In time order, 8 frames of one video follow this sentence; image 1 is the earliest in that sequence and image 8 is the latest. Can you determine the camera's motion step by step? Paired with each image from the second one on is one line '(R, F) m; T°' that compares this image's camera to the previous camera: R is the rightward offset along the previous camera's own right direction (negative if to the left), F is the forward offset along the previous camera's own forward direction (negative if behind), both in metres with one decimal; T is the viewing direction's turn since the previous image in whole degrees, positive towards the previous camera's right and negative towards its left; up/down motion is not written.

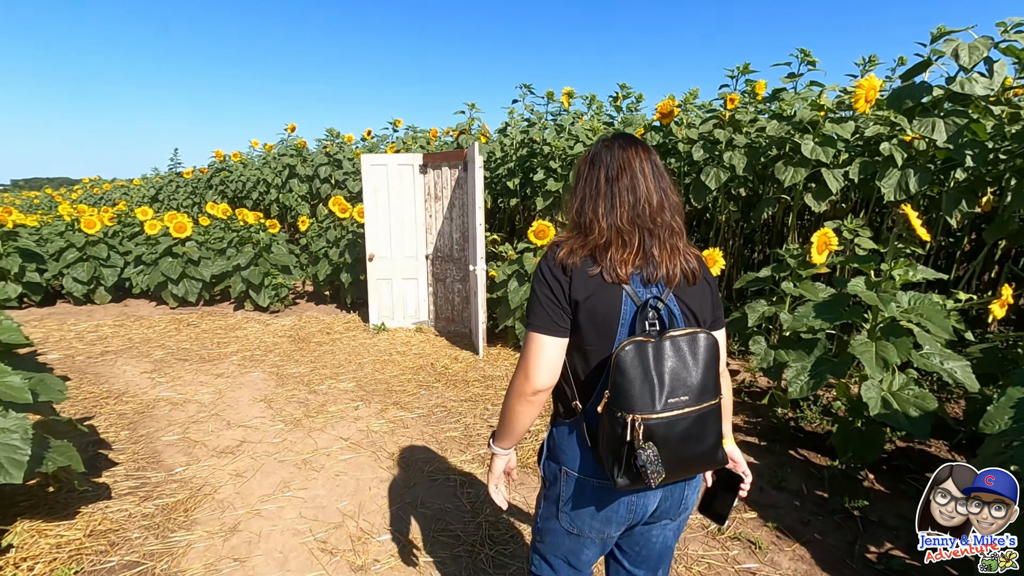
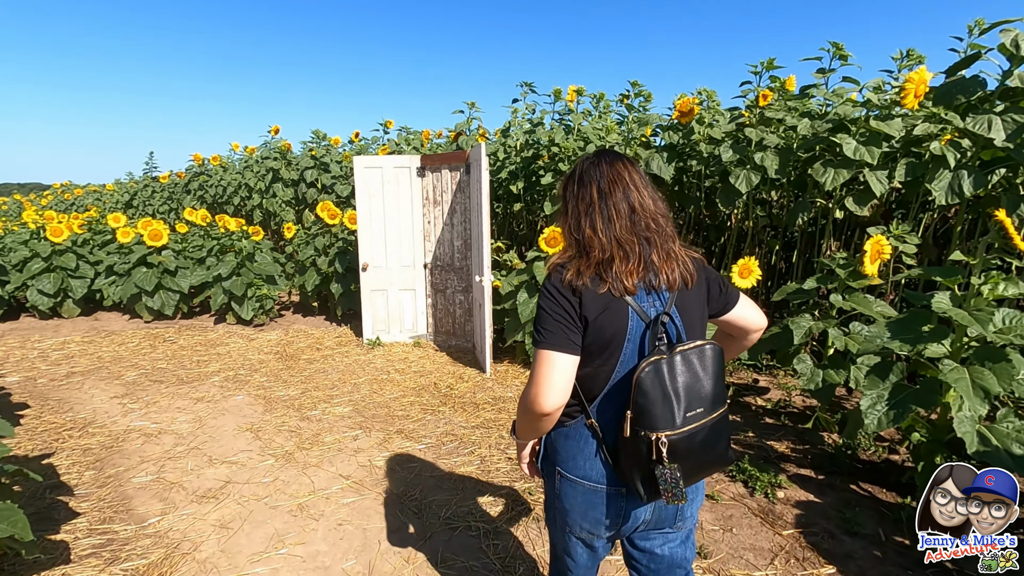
(-0.3, +0.5) m; +2°
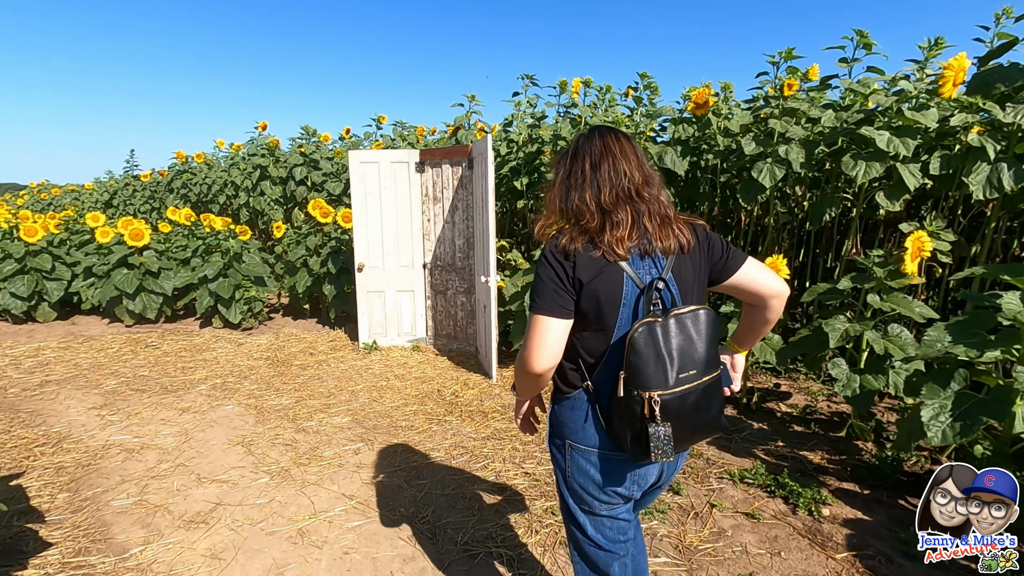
(-0.2, +0.3) m; +1°
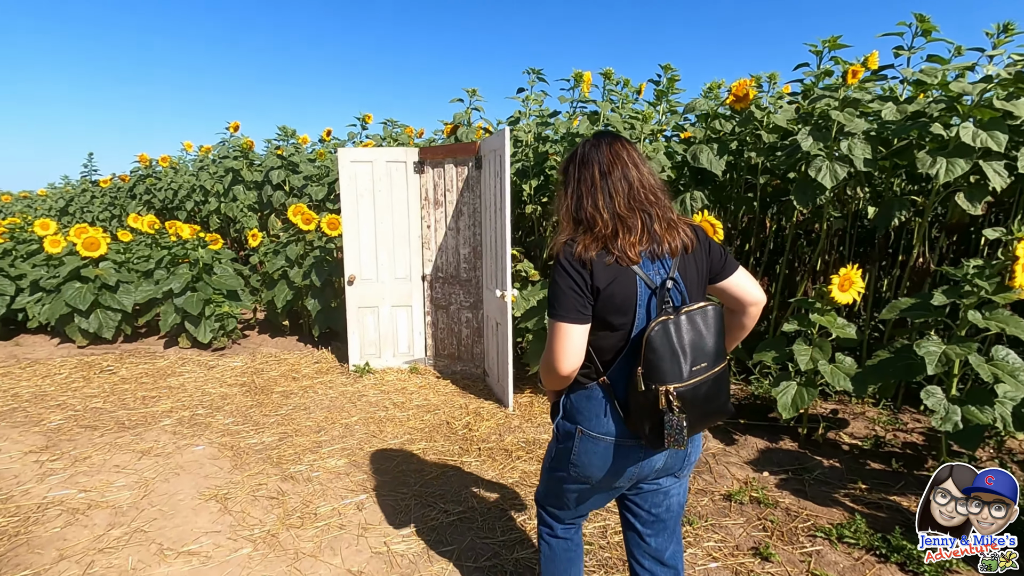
(-0.4, +0.6) m; +3°
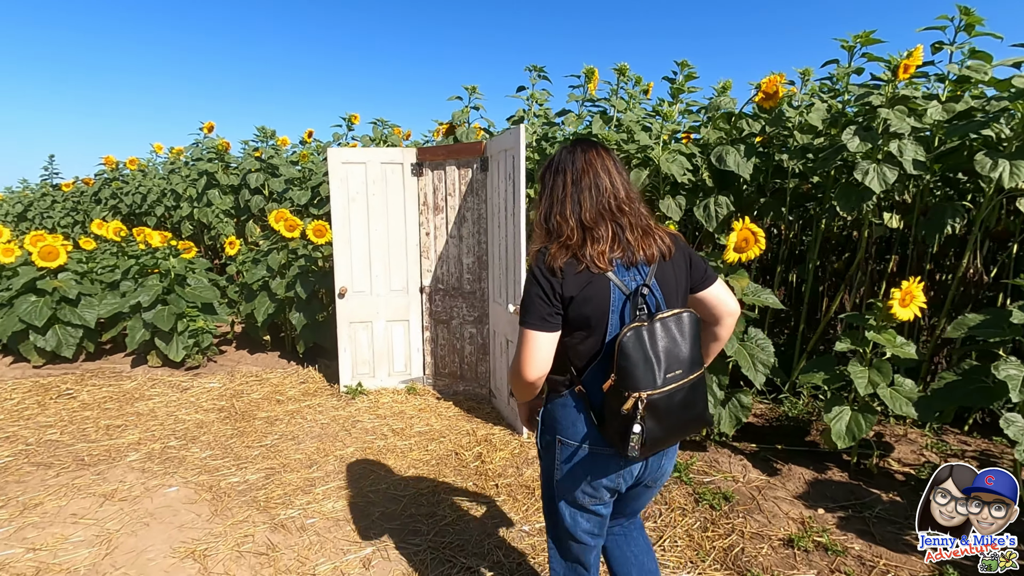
(-0.3, +0.4) m; +2°
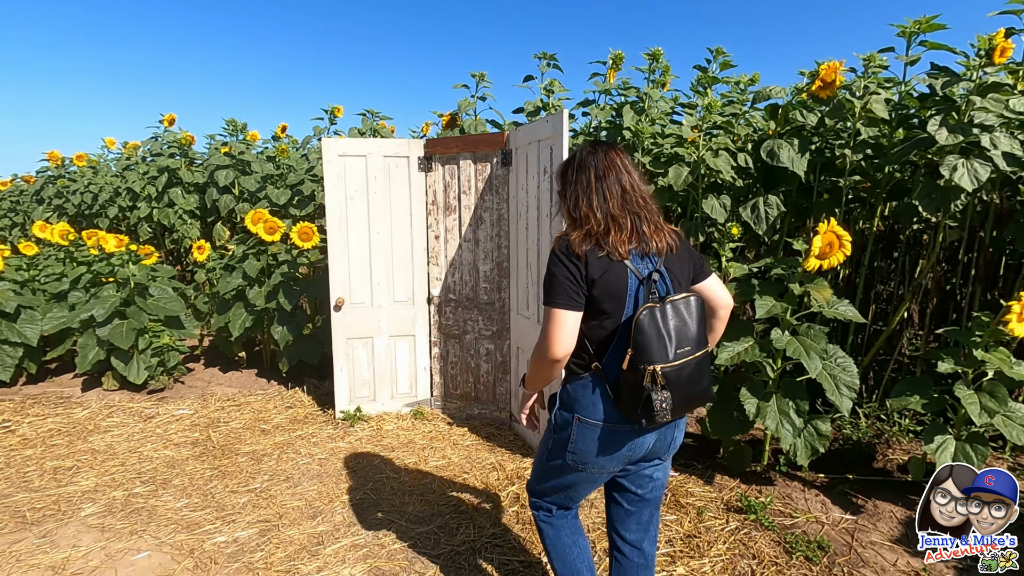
(-0.5, +0.6) m; +4°
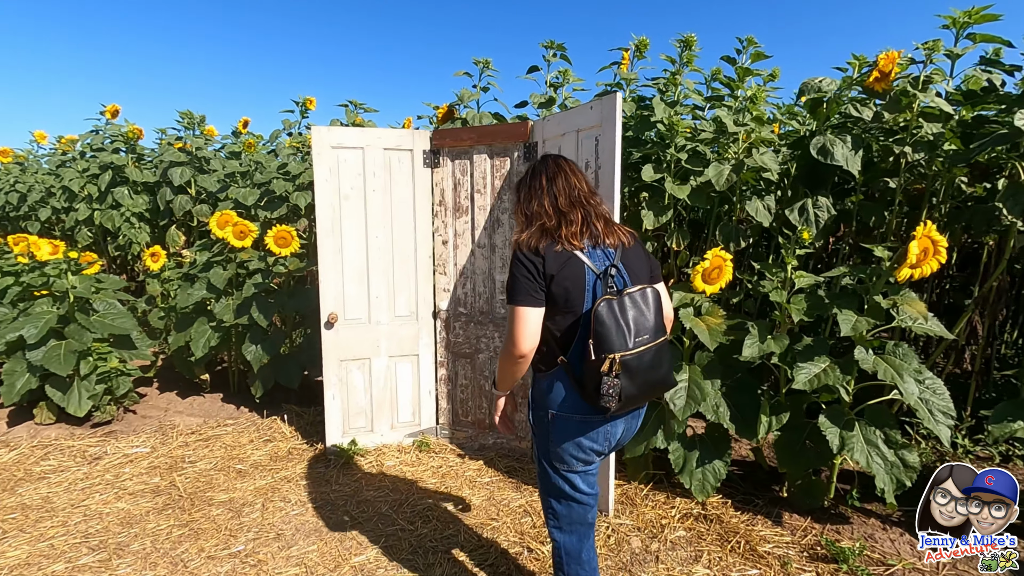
(-0.4, +0.5) m; +5°
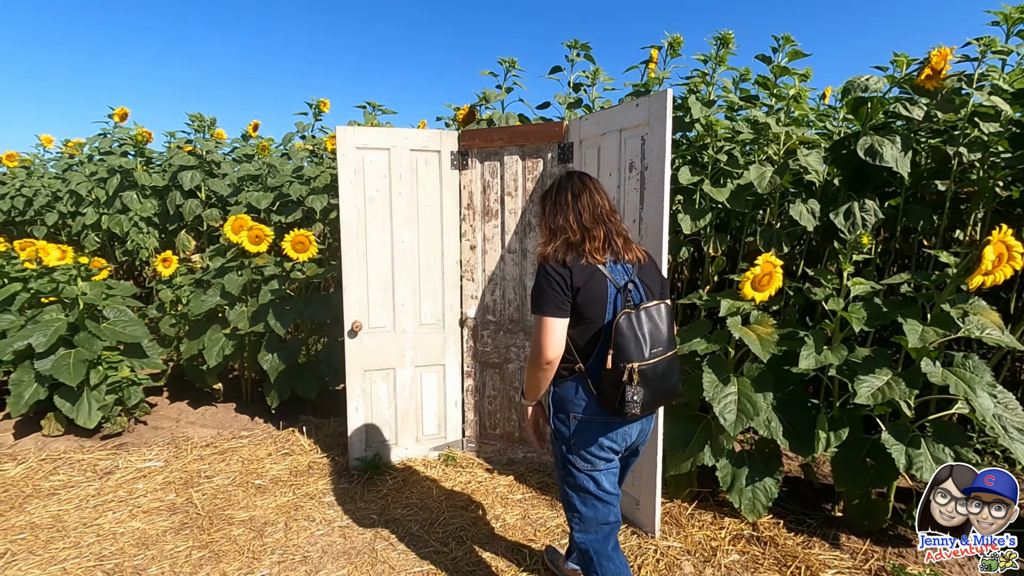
(-0.2, +0.2) m; 0°
